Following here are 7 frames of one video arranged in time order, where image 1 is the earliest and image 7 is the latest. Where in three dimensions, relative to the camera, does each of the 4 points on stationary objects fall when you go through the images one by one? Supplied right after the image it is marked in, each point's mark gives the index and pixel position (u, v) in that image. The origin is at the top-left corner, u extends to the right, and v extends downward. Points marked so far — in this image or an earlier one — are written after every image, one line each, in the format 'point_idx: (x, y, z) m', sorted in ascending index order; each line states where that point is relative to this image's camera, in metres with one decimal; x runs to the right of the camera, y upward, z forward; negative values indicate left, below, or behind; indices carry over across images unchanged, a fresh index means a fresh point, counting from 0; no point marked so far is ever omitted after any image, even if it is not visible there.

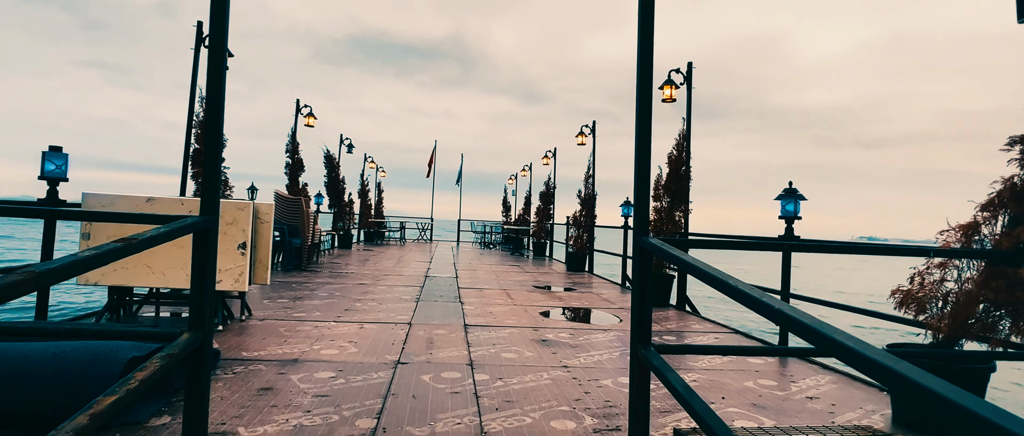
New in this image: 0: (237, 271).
0: (-2.1, -0.4, +3.6) m
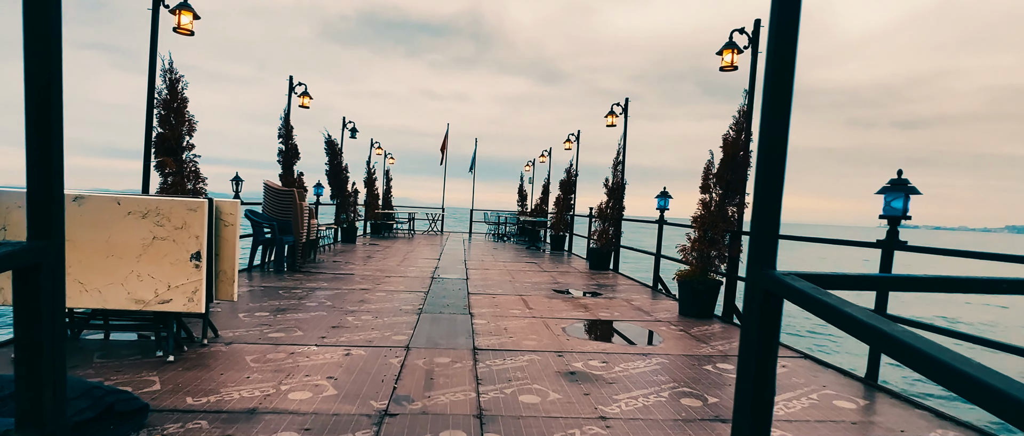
0: (-2.0, -0.4, +2.9) m
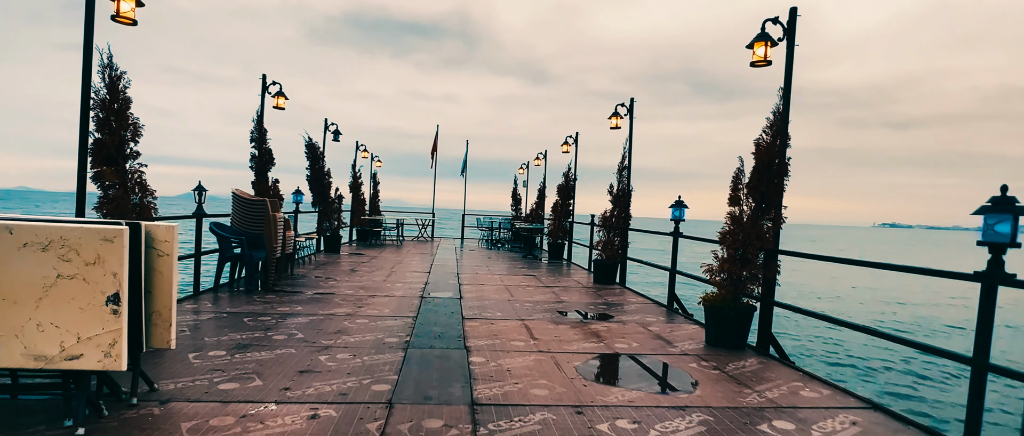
0: (-1.9, -0.6, +2.2) m
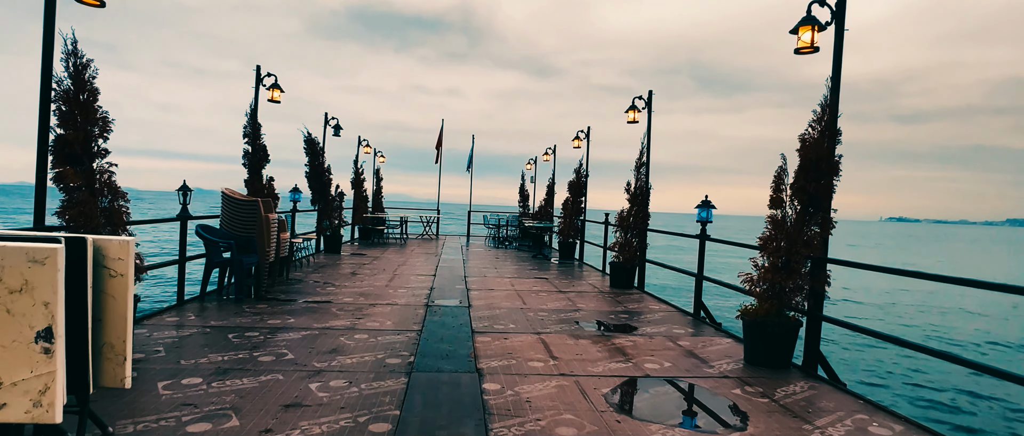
0: (-1.8, -0.6, +1.8) m
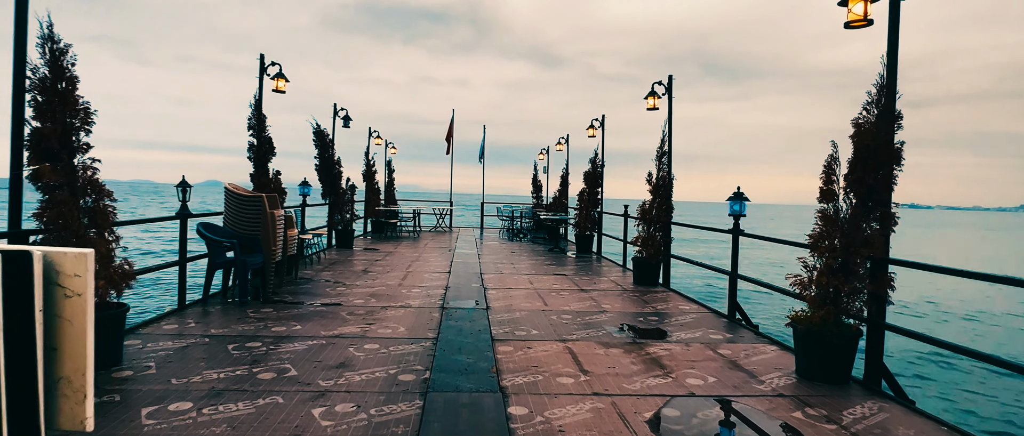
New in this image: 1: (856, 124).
0: (-1.7, -0.7, +1.5) m
1: (+2.6, +0.7, +3.4) m
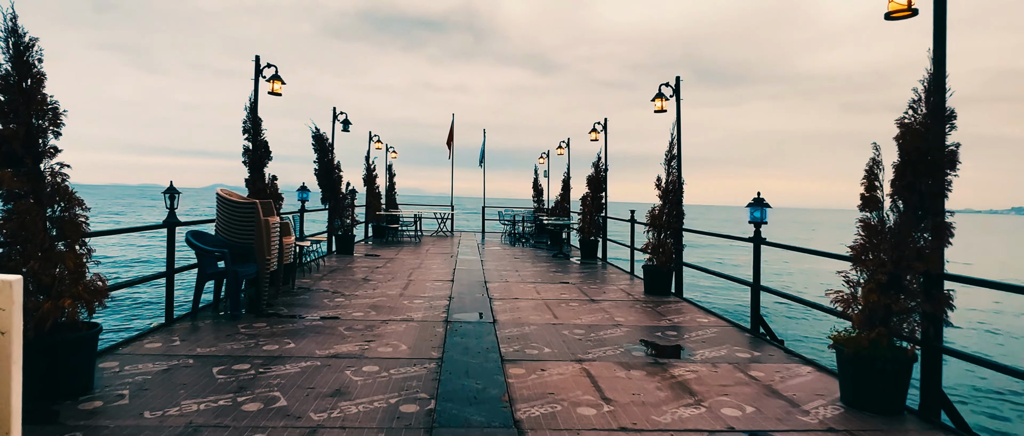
0: (-1.6, -0.7, +1.1) m
1: (+2.7, +0.6, +3.1) m
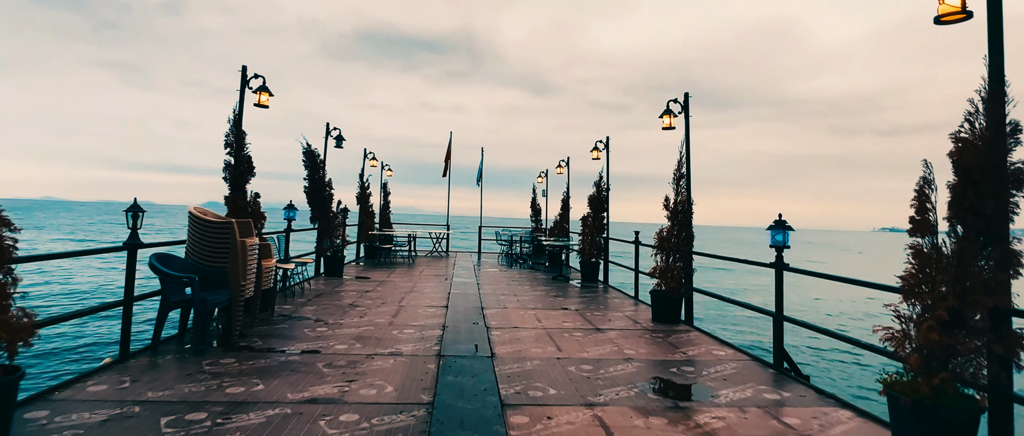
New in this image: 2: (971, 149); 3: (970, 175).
0: (-1.6, -0.8, +0.7) m
1: (+2.7, +0.5, +2.7) m
2: (+2.7, +0.4, +2.6) m
3: (+2.7, +0.2, +2.7) m
